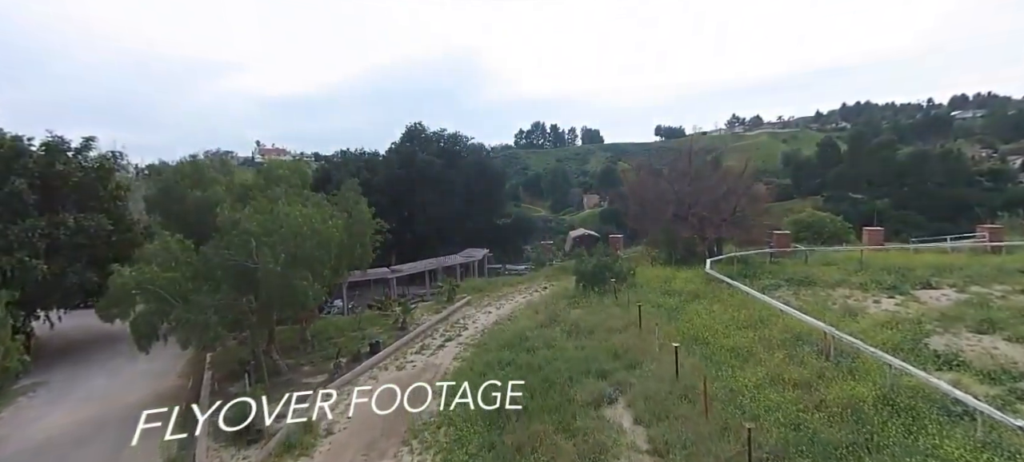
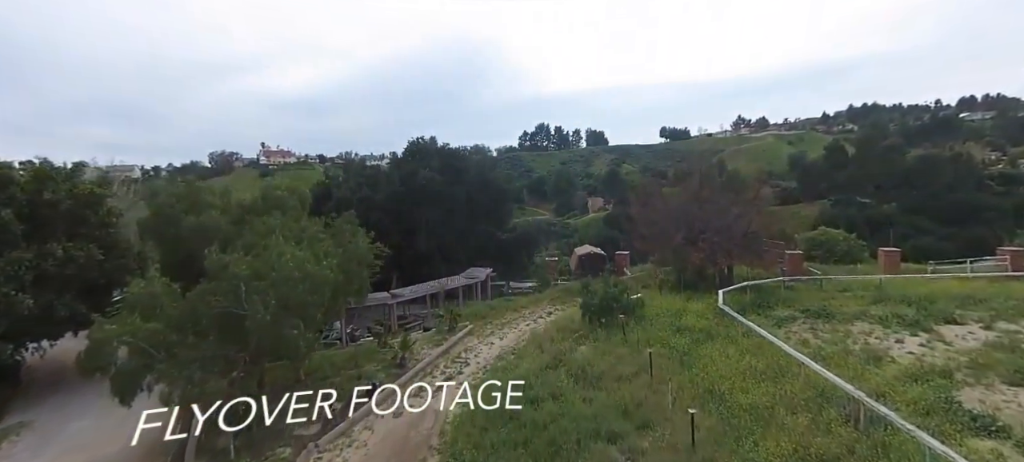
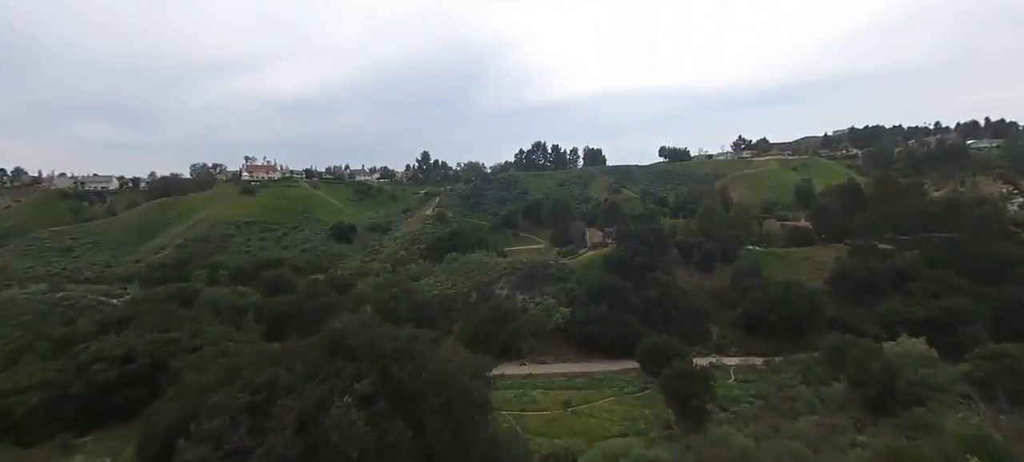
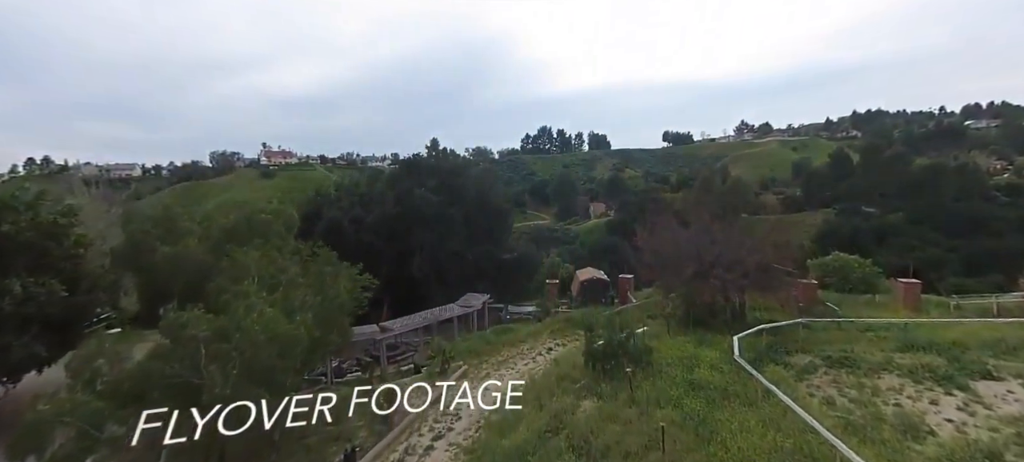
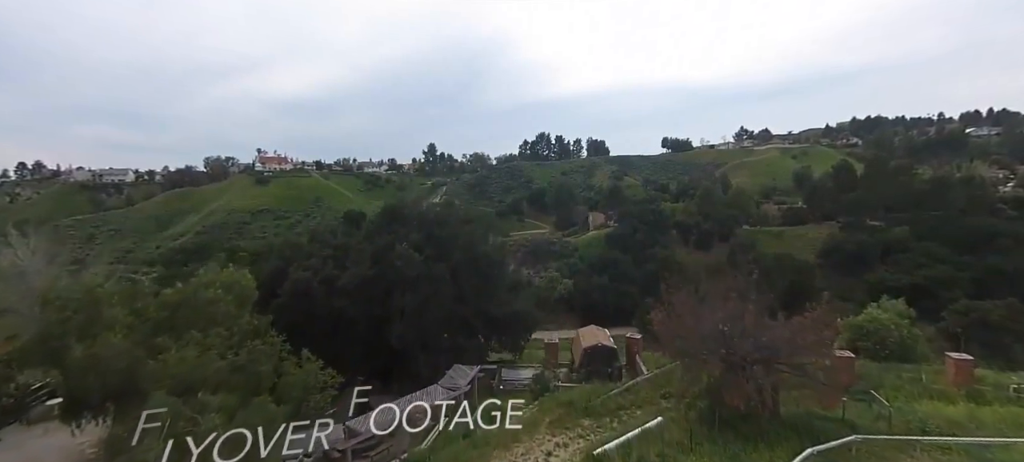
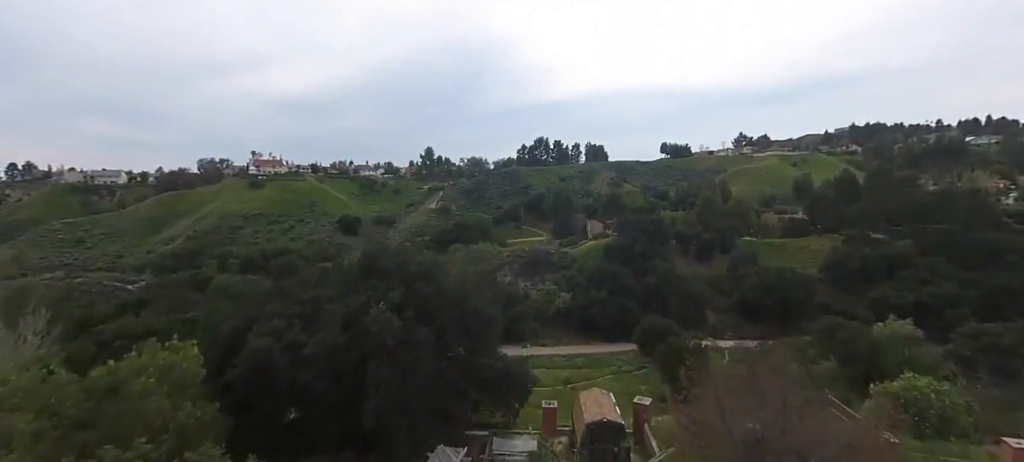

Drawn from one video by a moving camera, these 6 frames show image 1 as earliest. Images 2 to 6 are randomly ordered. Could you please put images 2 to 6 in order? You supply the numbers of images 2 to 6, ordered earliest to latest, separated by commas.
2, 4, 5, 6, 3
